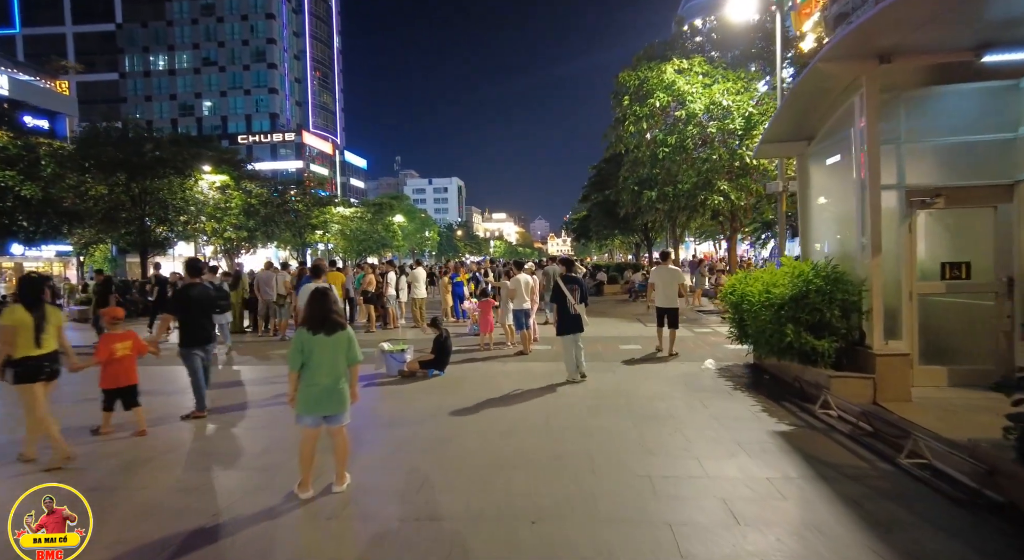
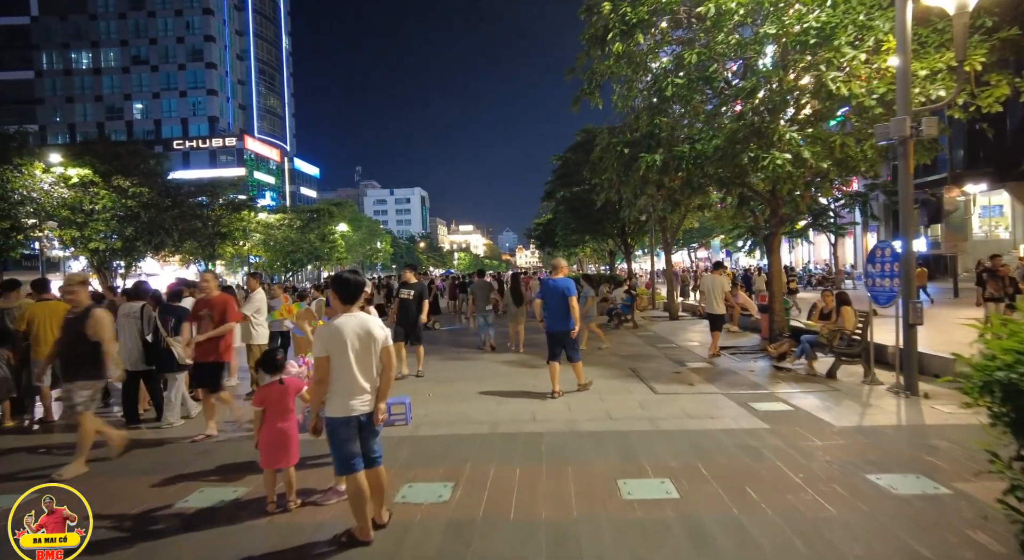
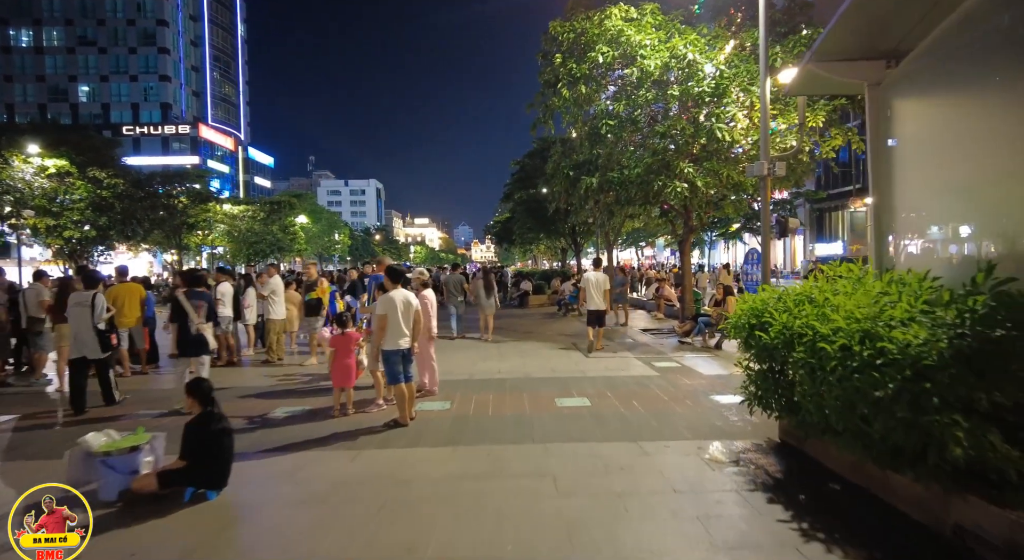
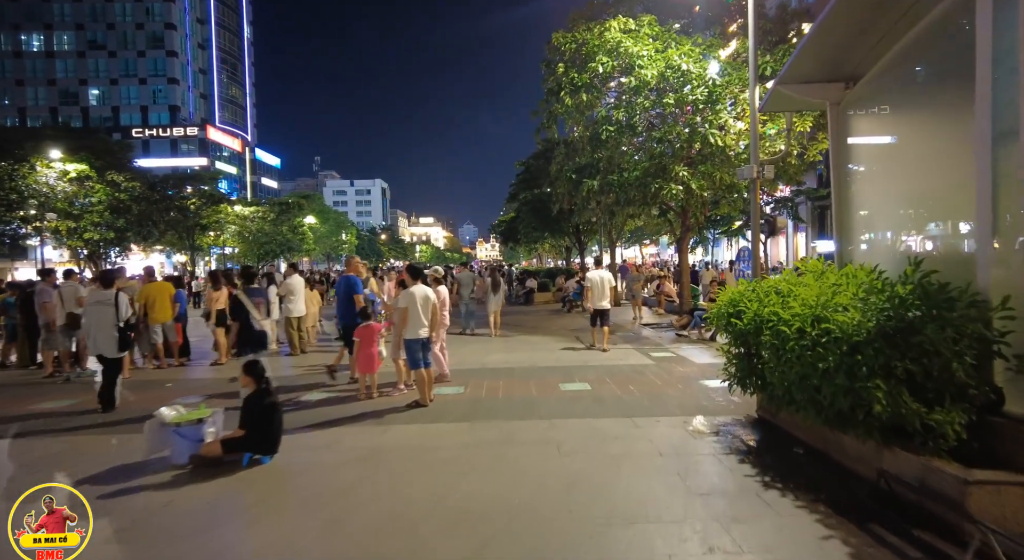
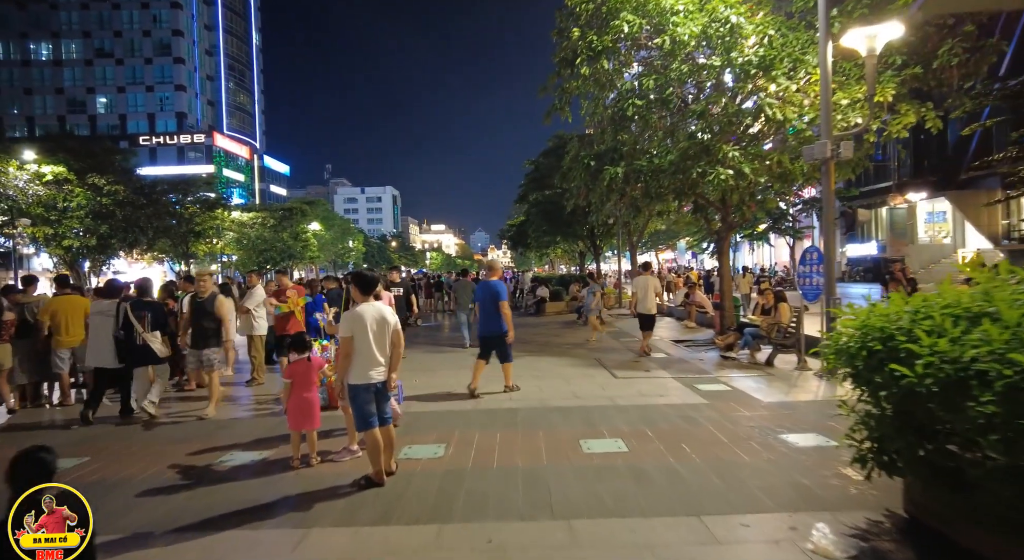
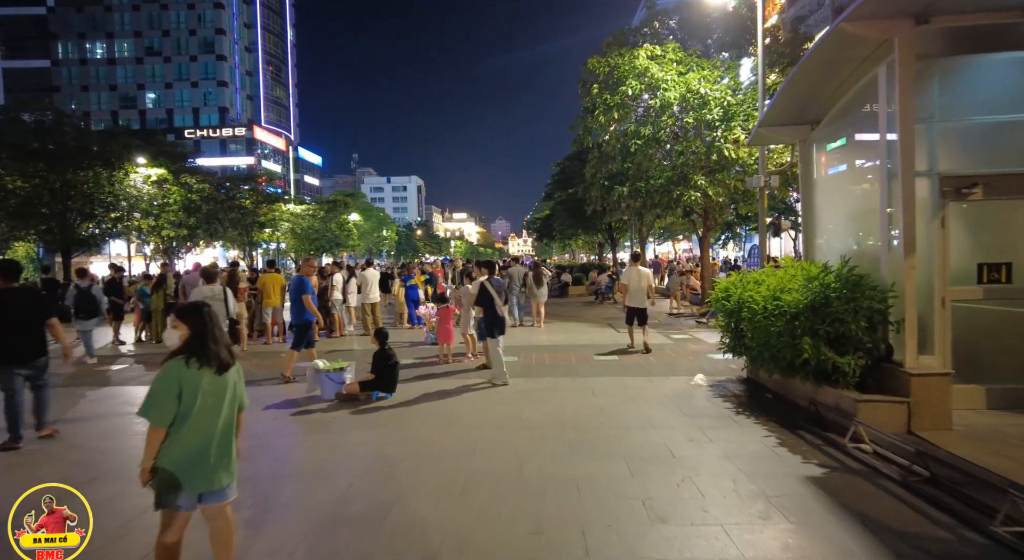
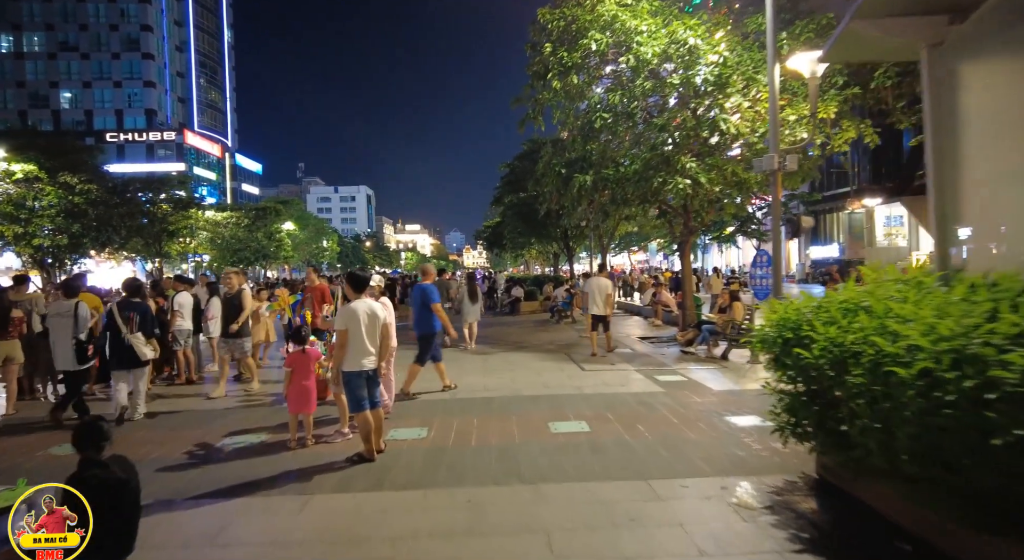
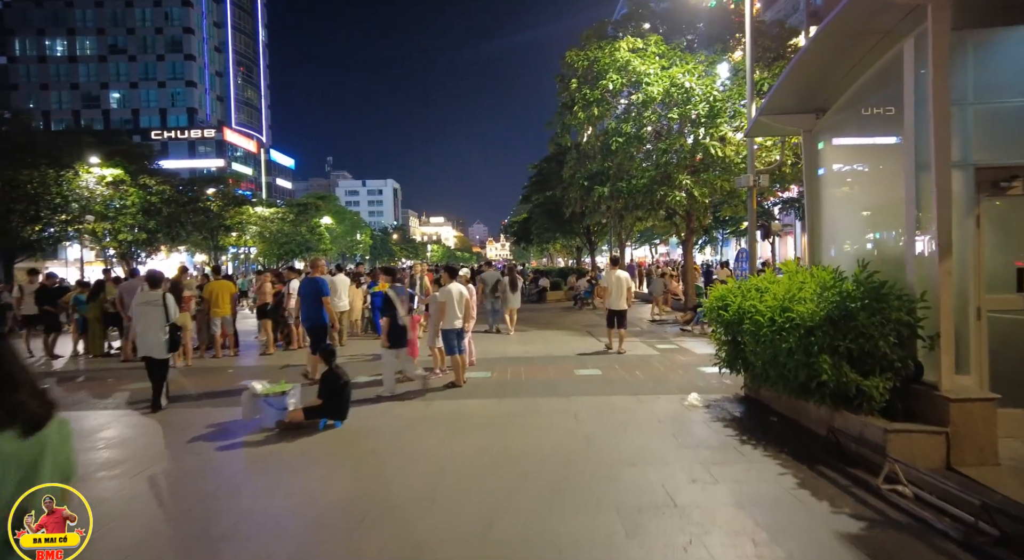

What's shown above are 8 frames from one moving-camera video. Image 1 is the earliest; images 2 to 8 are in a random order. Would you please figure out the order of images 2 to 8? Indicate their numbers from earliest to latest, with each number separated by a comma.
6, 8, 4, 3, 7, 5, 2
